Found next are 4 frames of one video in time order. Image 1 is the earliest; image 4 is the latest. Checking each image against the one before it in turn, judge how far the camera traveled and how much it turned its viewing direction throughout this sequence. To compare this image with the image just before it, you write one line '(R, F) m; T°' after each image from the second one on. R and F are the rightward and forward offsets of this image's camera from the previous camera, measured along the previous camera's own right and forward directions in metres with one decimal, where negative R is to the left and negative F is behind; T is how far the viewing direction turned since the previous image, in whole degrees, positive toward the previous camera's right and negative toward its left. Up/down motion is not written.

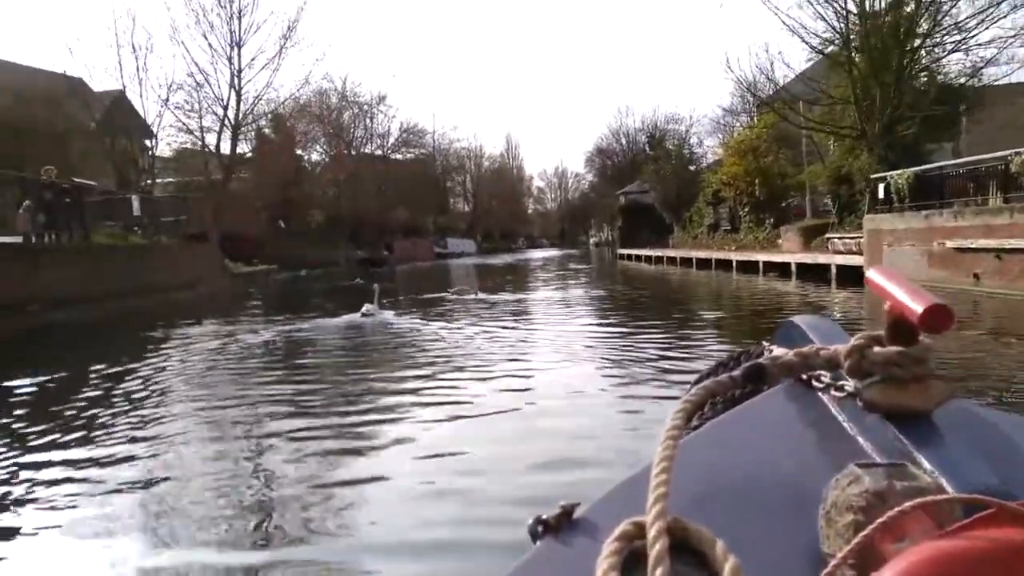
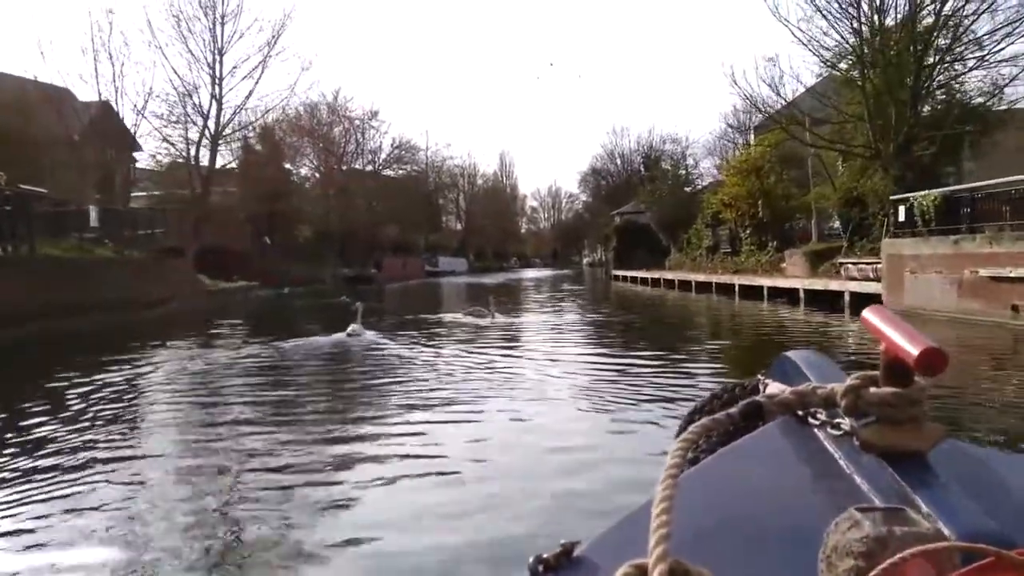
(0.0, +0.6) m; 0°
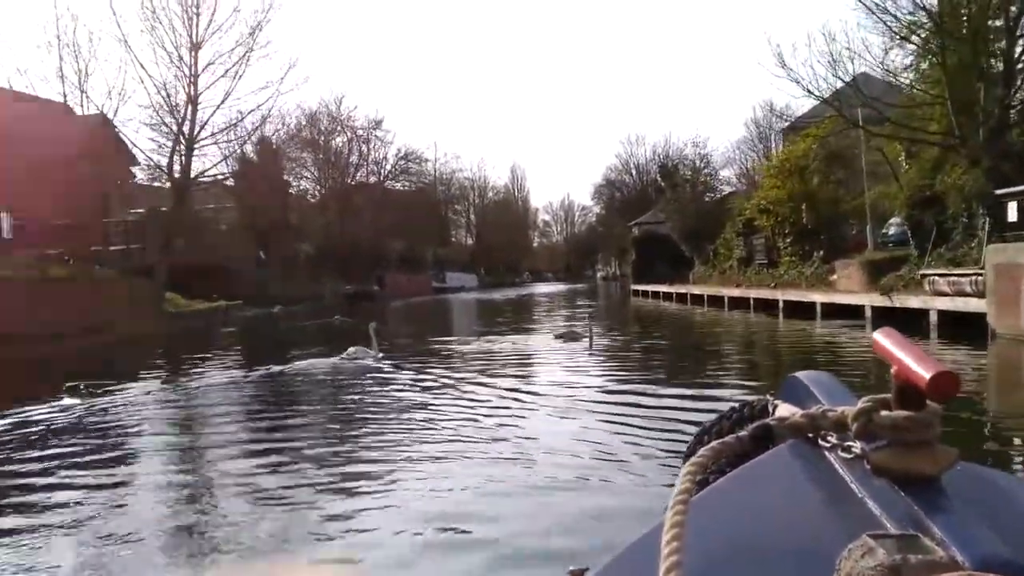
(0.0, +1.5) m; -1°
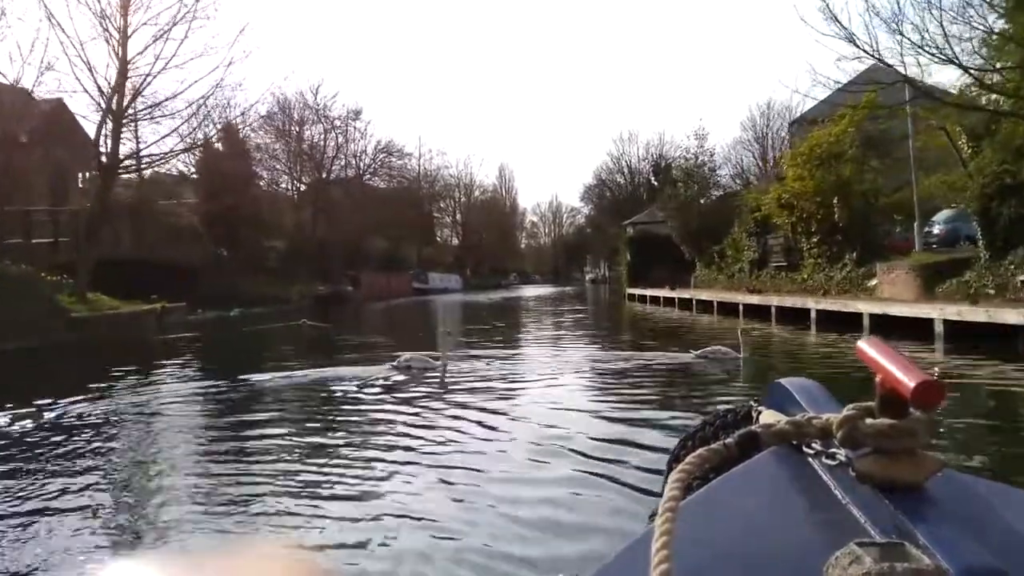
(0.0, +1.6) m; +1°
